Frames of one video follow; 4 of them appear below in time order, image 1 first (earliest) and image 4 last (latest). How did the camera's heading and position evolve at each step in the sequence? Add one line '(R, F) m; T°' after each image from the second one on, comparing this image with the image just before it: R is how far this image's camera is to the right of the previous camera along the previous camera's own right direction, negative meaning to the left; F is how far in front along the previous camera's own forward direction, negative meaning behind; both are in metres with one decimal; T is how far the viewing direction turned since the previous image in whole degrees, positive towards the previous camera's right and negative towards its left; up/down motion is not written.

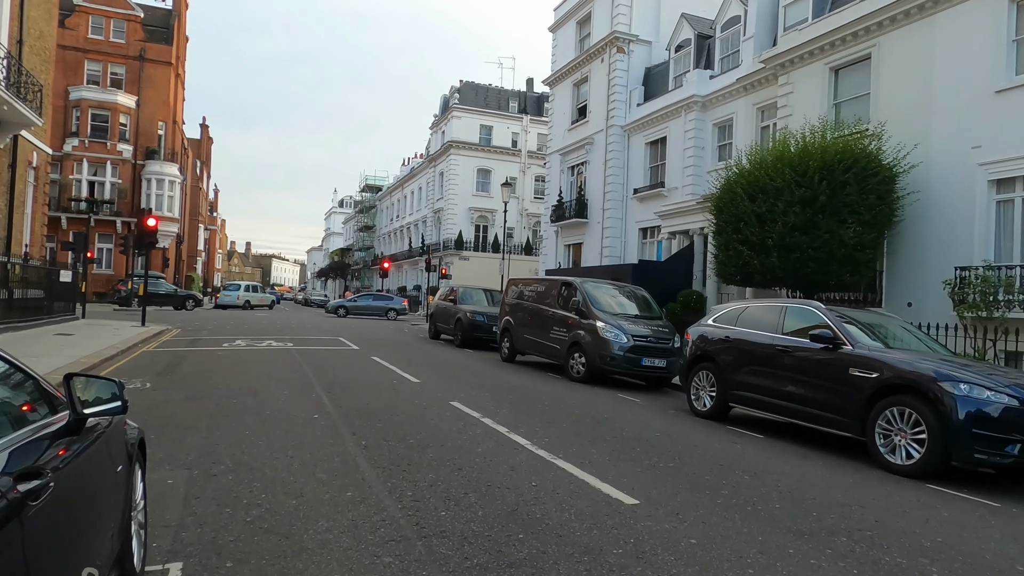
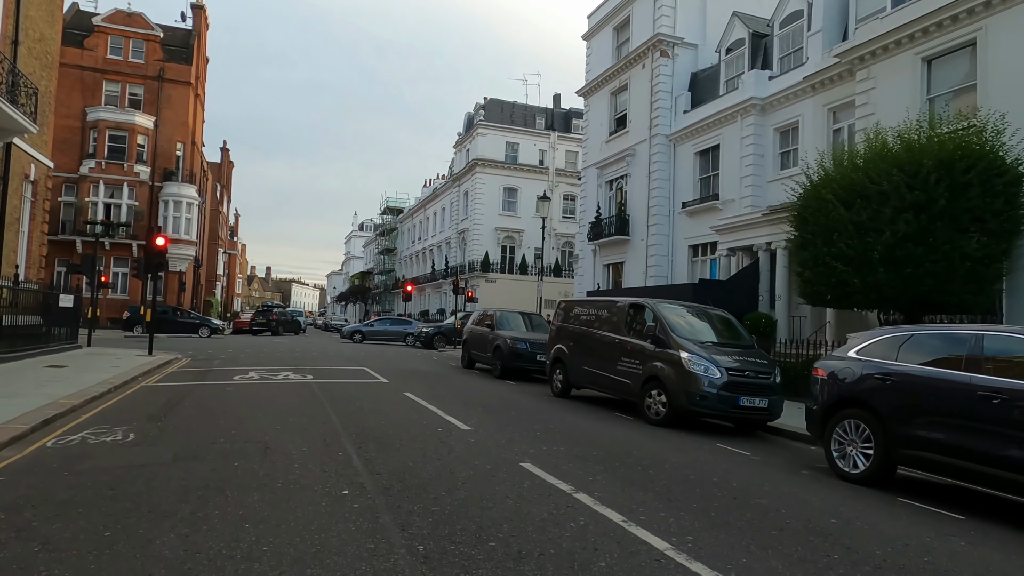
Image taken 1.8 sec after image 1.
(-0.7, +2.1) m; -2°
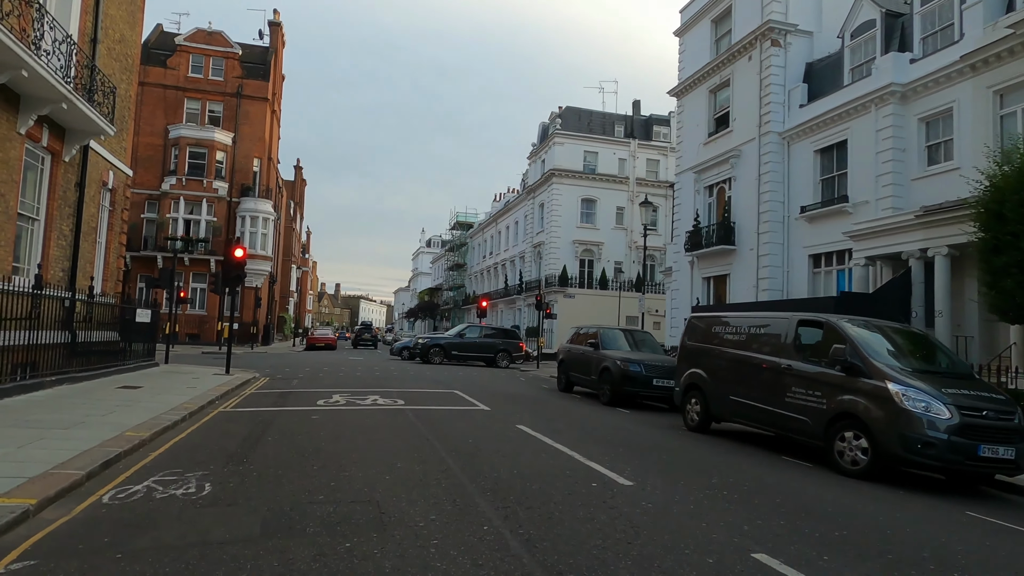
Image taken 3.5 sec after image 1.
(-1.1, +1.9) m; -5°
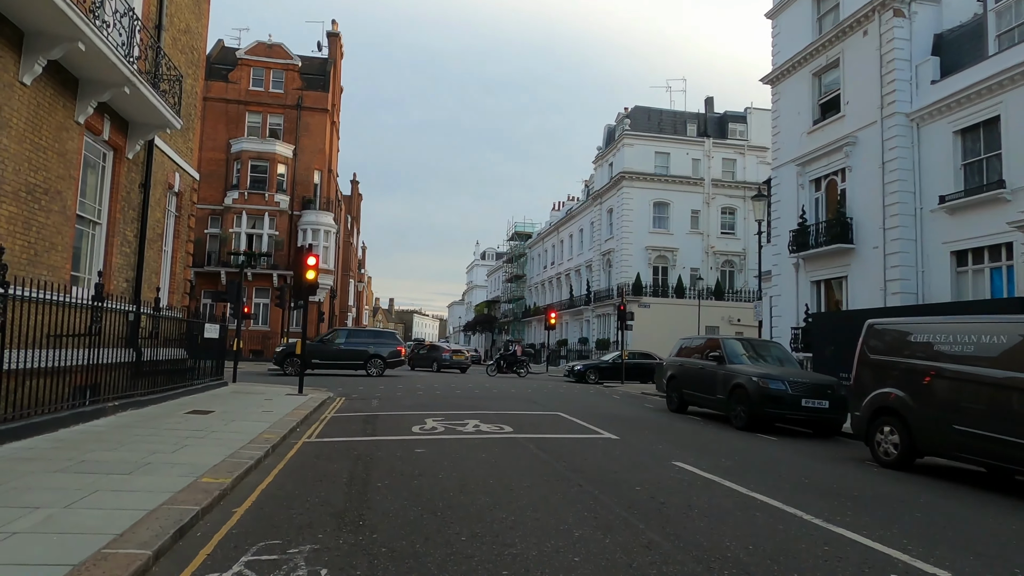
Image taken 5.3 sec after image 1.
(-1.2, +1.9) m; -4°
